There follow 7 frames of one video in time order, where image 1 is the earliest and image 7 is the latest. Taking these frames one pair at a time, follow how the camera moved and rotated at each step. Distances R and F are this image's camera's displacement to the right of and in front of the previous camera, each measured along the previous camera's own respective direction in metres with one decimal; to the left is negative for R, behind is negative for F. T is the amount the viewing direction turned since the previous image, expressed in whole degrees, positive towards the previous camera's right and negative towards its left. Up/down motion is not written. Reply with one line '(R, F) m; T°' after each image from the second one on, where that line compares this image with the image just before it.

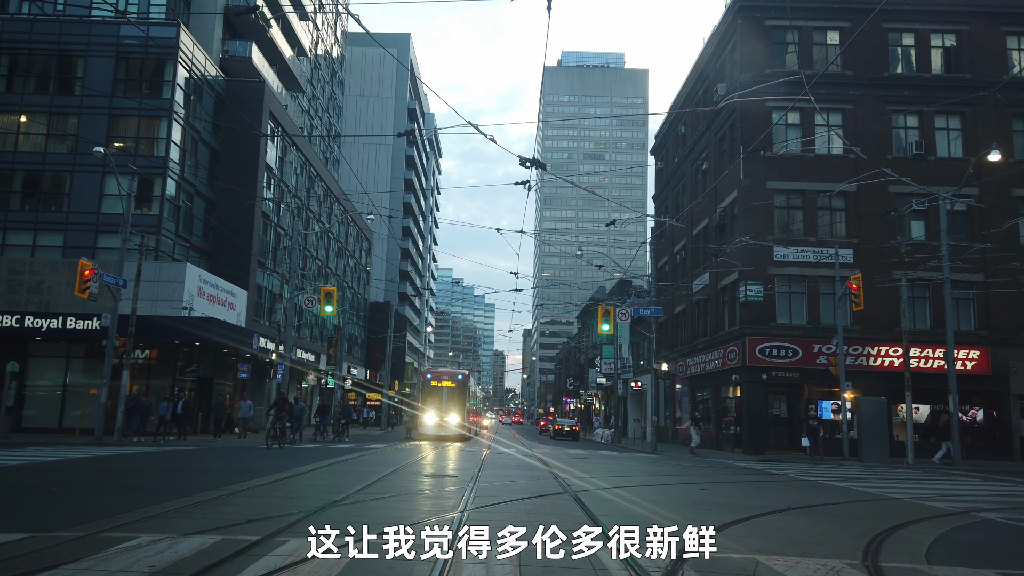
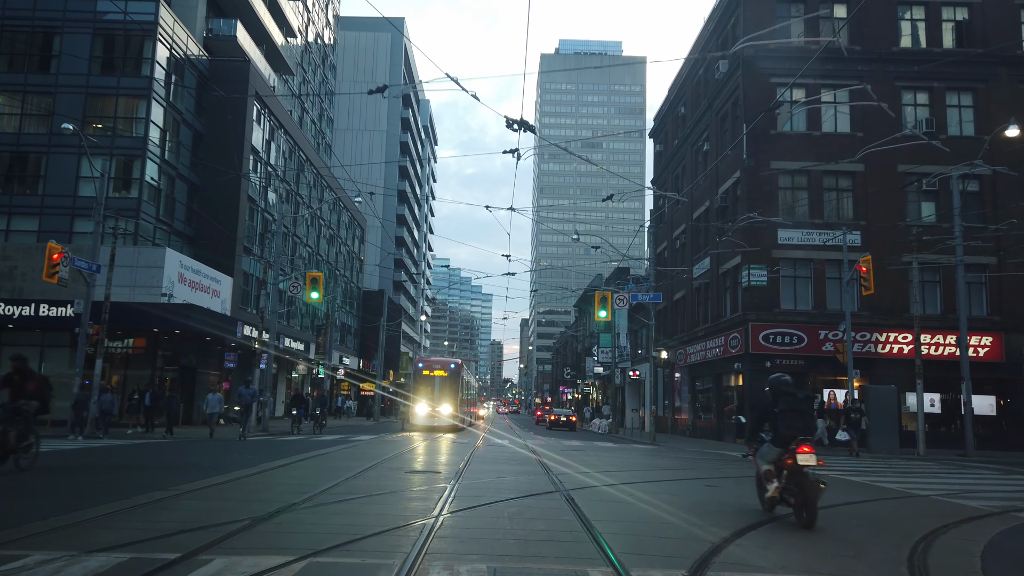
(+0.2, +1.4) m; 0°
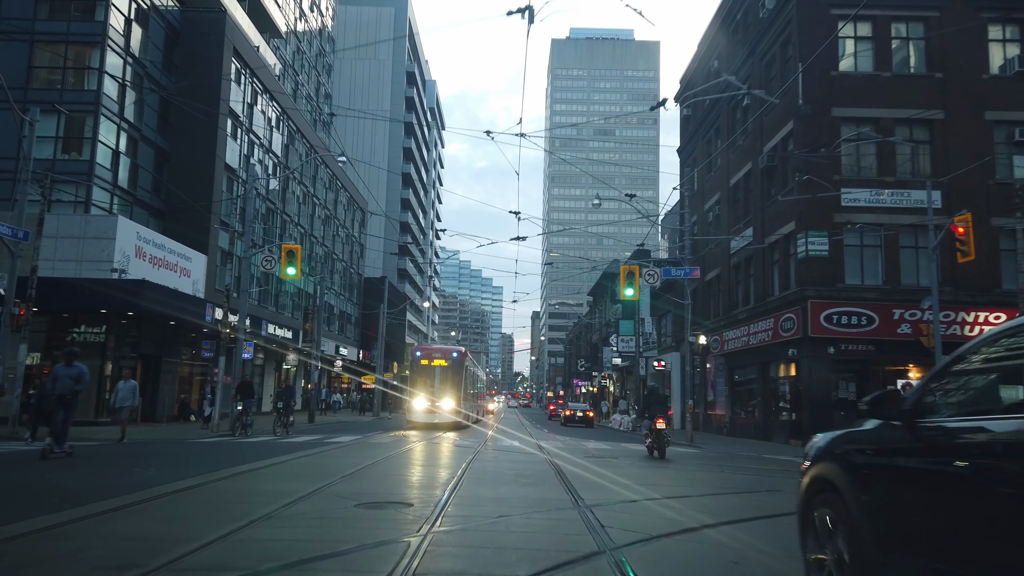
(0.0, +5.0) m; -1°
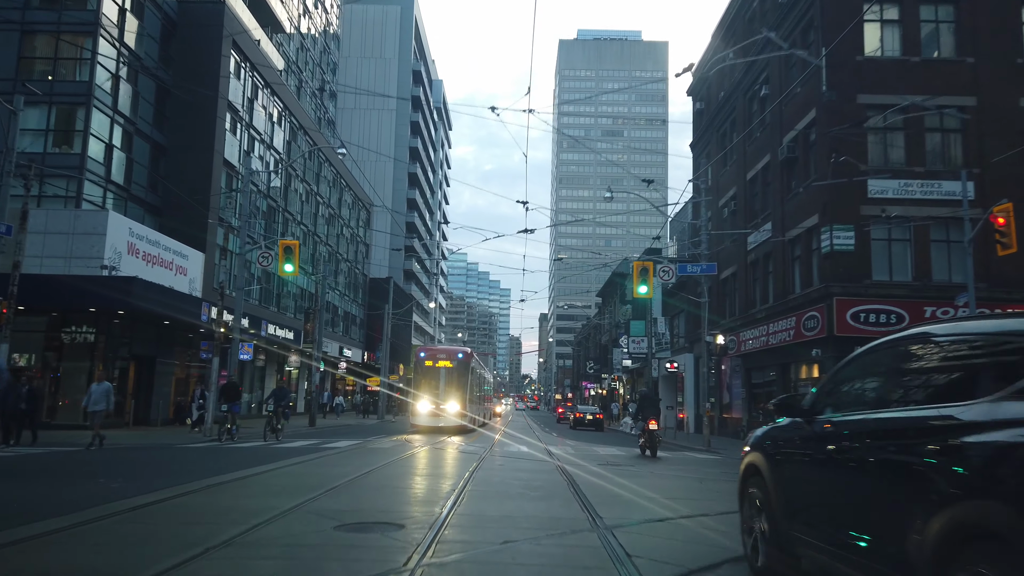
(0.0, +1.3) m; -1°
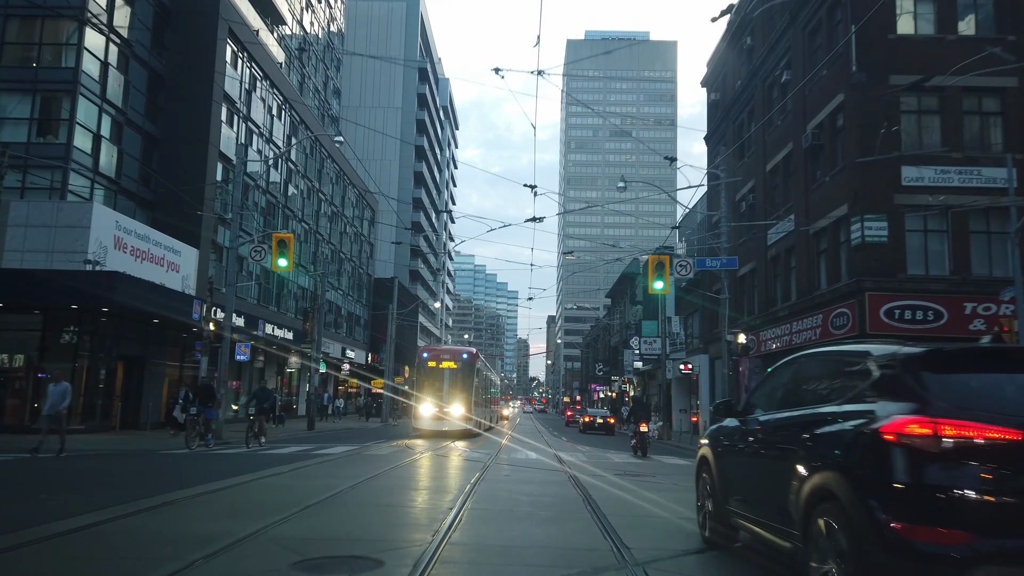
(0.0, +1.6) m; -1°
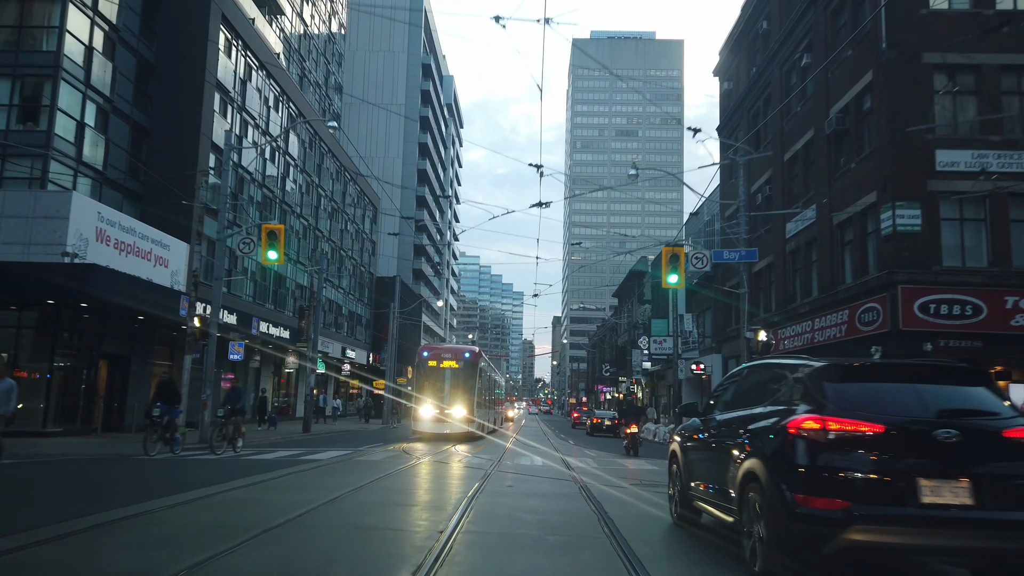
(0.0, +1.6) m; 0°
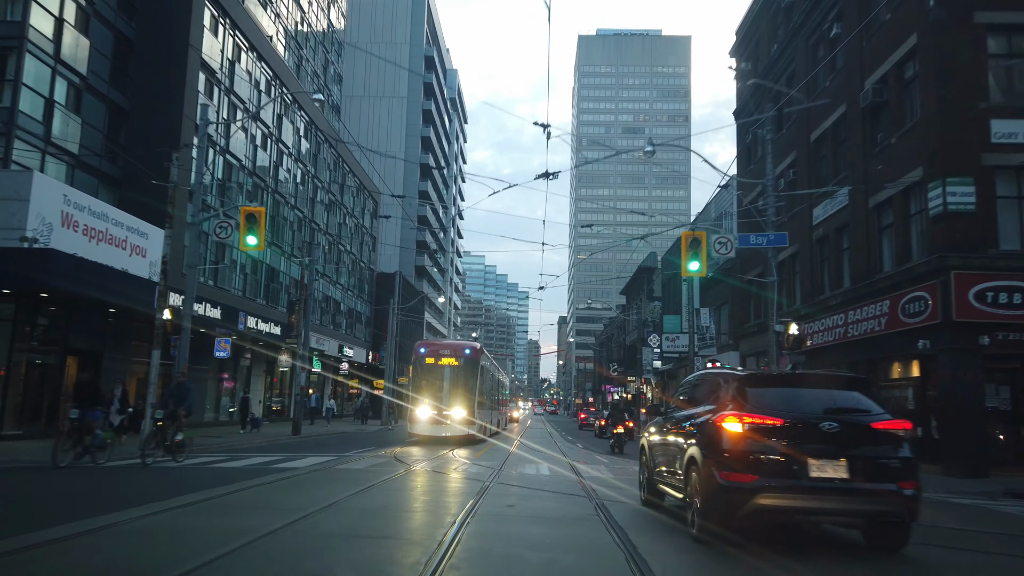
(+0.1, +2.3) m; 0°
